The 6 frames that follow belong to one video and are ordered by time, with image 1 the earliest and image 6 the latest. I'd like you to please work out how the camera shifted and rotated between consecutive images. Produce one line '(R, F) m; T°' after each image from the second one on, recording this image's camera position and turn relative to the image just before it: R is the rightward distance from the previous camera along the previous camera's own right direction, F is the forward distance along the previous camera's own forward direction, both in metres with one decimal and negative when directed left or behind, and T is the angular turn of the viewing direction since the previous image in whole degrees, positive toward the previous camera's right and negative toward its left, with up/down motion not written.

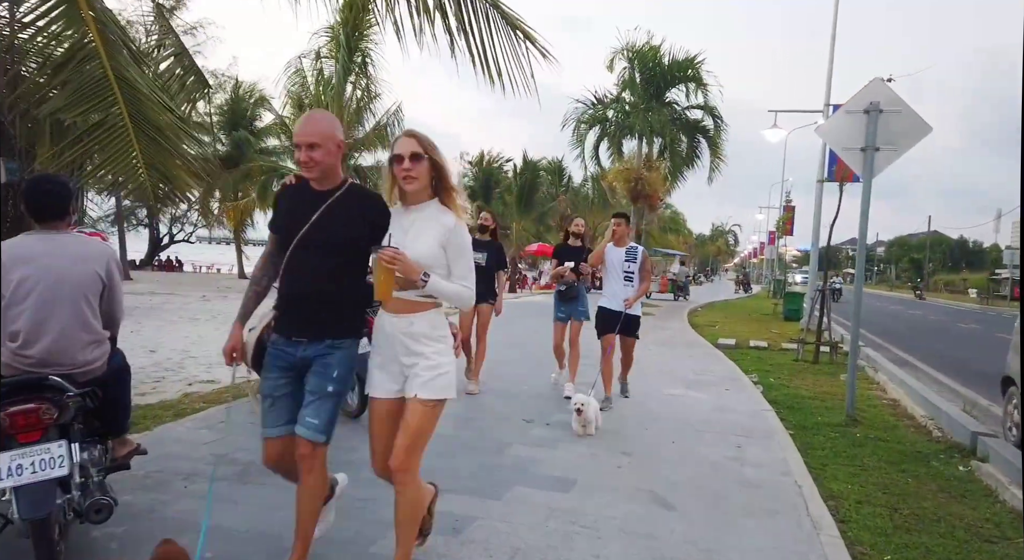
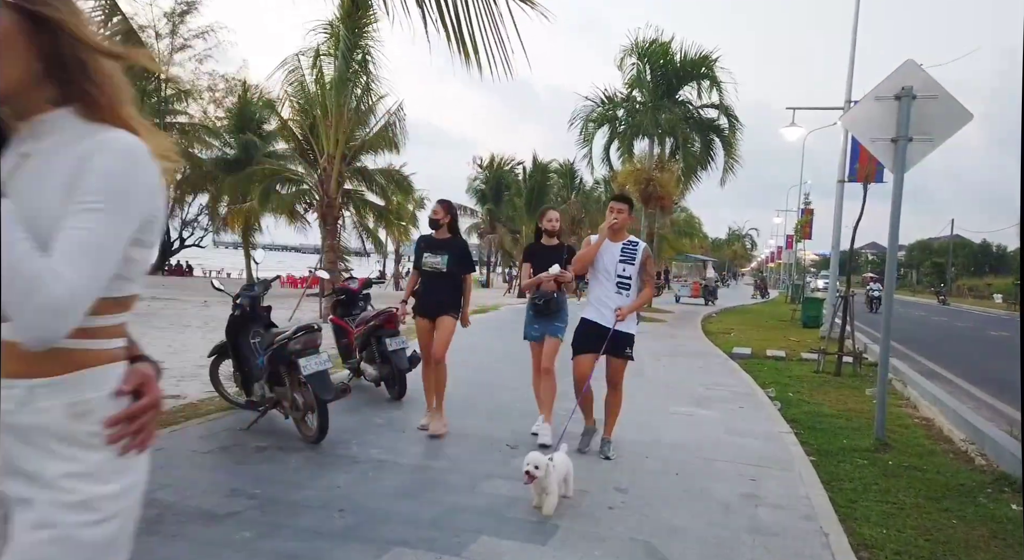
(+0.2, +0.6) m; -1°
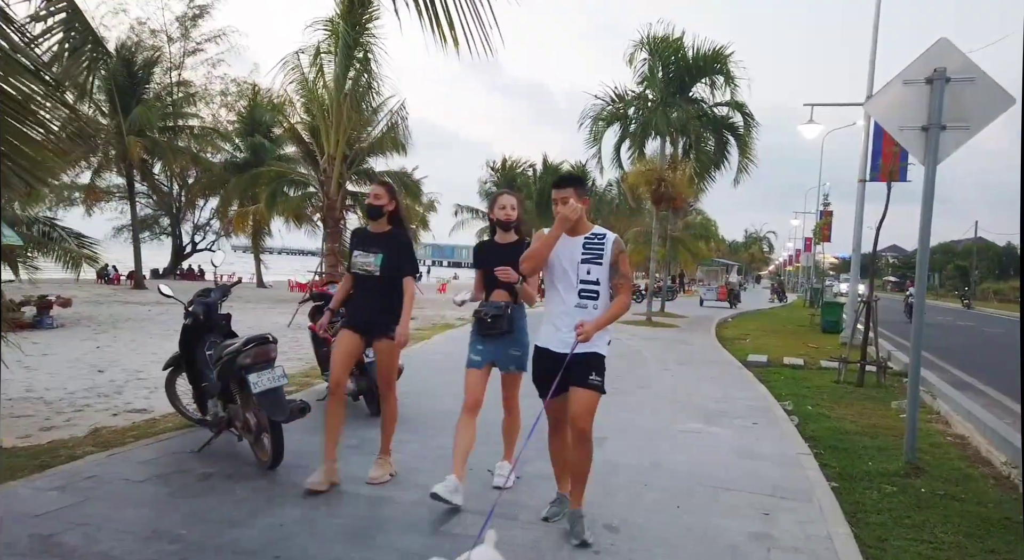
(+0.2, +0.5) m; -1°
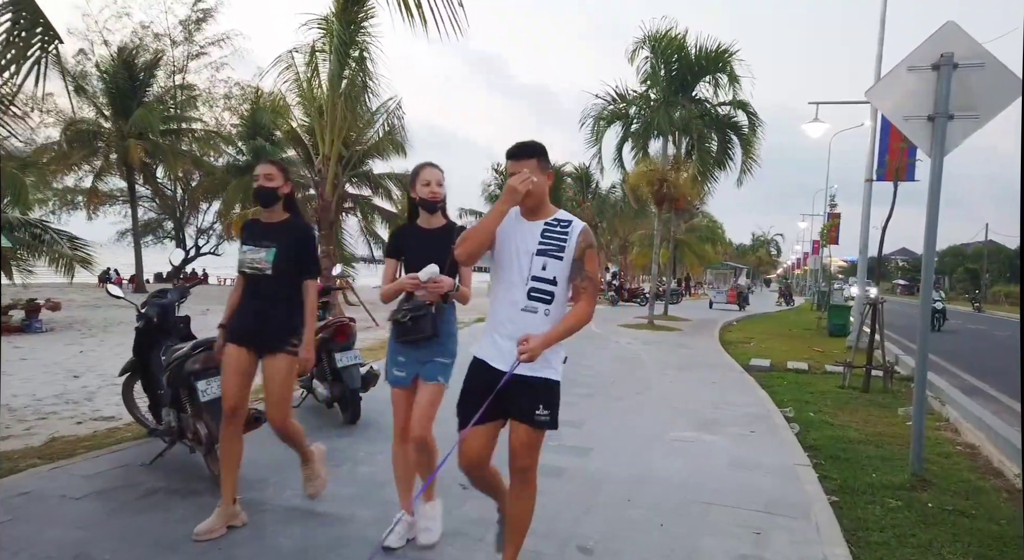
(+0.2, +0.3) m; -1°
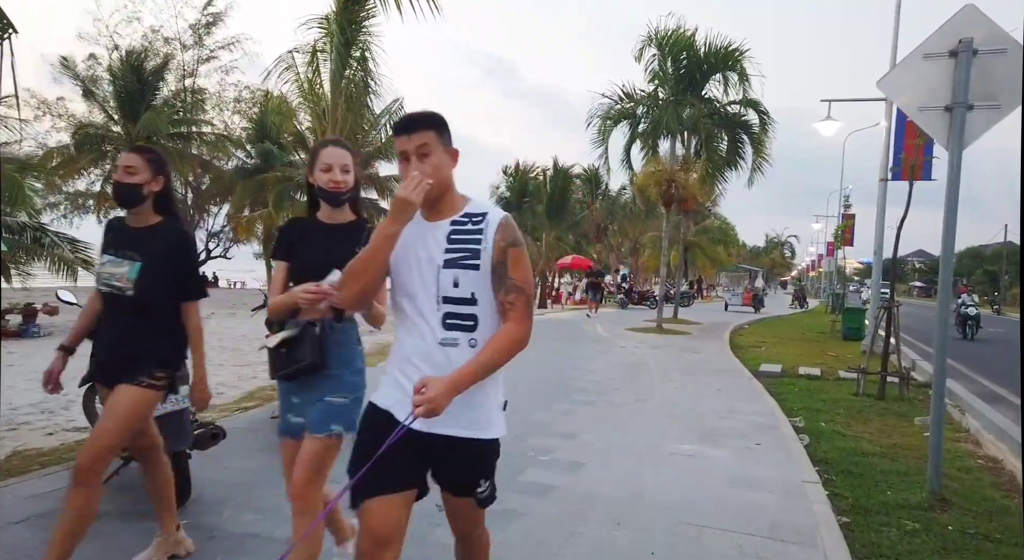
(+0.2, +0.3) m; -1°
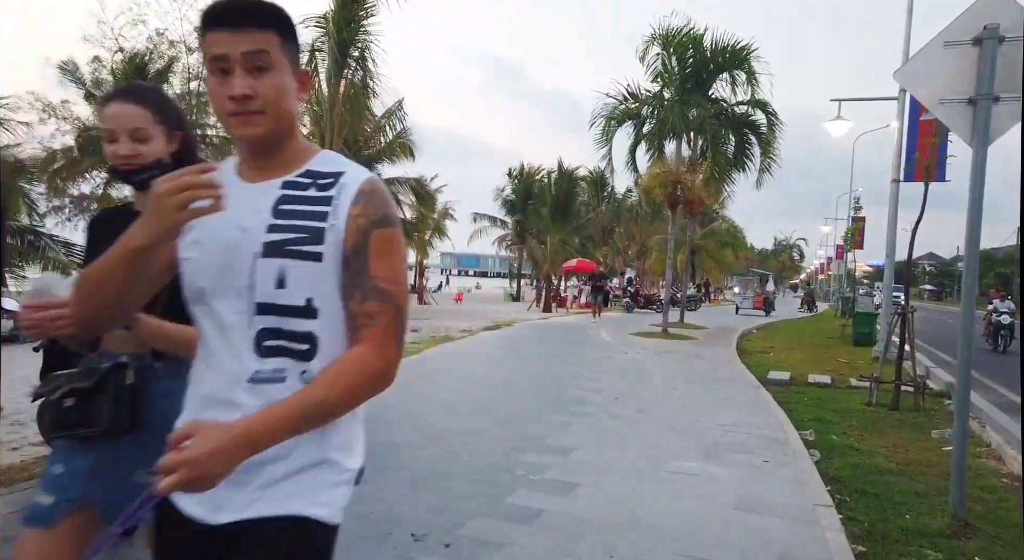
(+0.1, +0.3) m; -1°
